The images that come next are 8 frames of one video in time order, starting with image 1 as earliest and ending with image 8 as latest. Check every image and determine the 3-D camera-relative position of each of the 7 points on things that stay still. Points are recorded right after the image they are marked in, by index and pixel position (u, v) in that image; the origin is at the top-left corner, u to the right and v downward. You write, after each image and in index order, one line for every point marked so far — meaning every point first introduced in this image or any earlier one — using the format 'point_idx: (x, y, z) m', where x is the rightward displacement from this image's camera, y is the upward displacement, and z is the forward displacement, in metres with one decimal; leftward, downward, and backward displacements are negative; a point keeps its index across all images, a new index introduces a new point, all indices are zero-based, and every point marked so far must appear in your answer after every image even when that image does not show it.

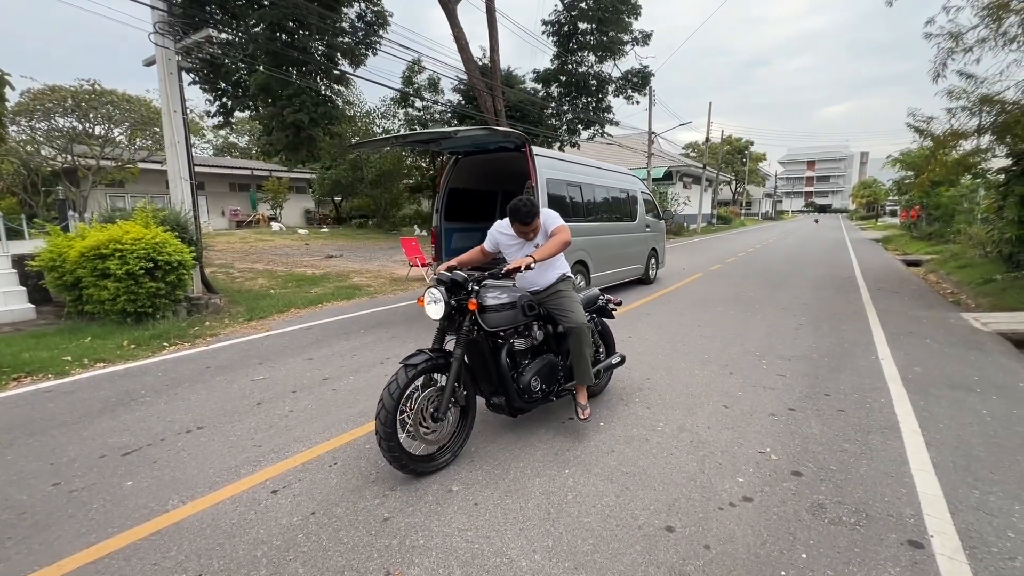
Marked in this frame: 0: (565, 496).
0: (+0.3, -1.3, +3.0) m
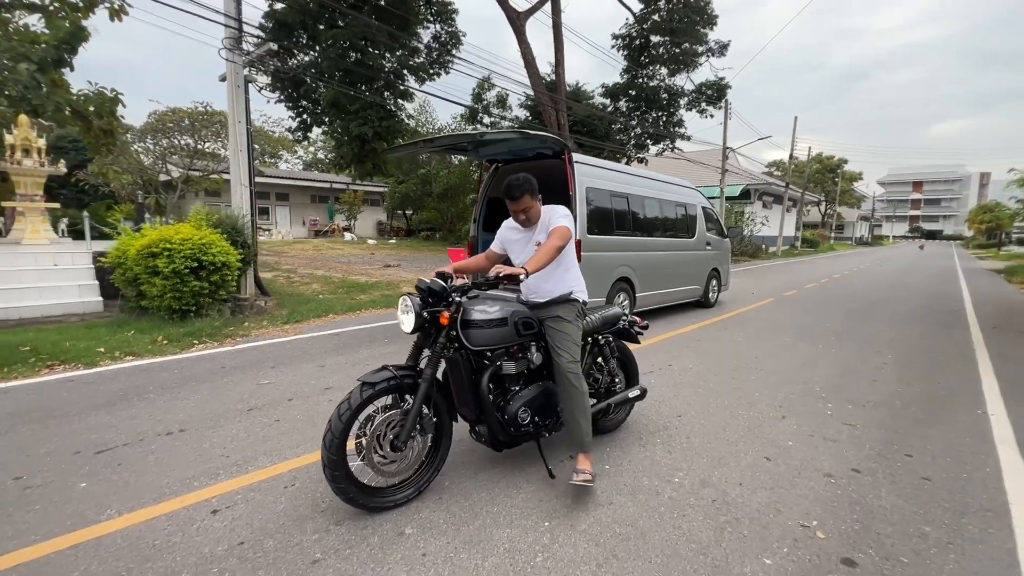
0: (+0.1, -1.4, +2.4) m
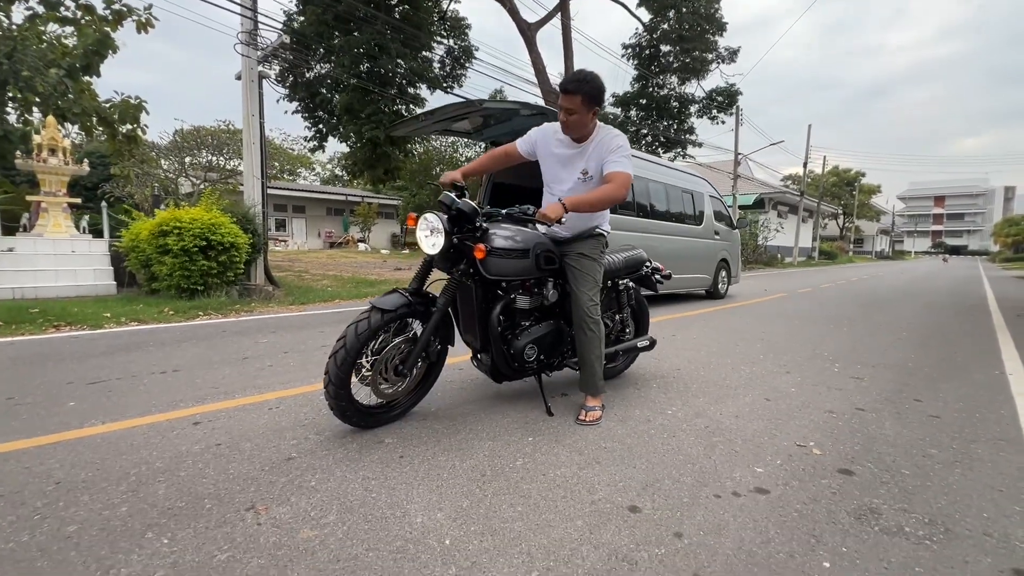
0: (0.0, -0.9, +2.3) m
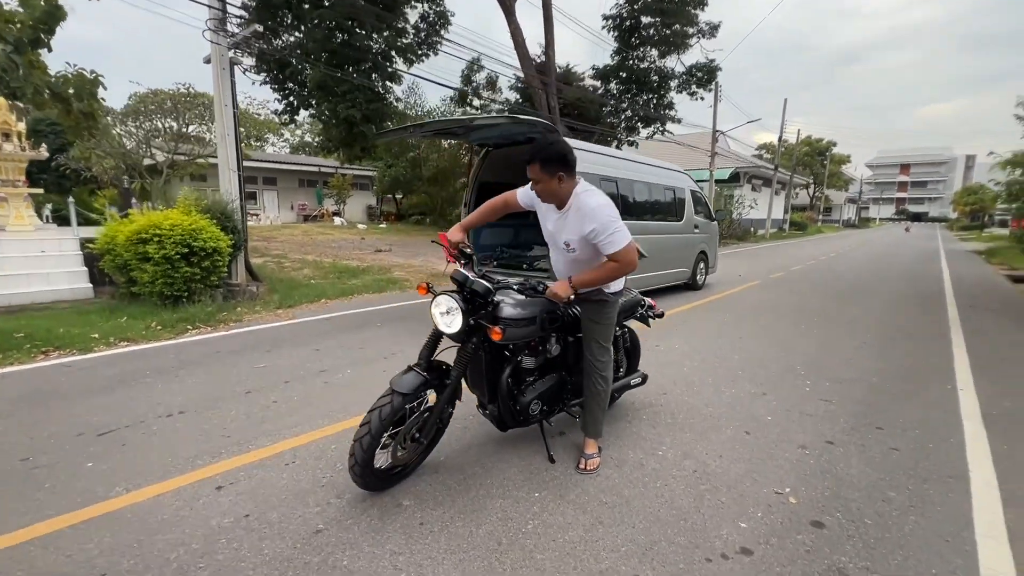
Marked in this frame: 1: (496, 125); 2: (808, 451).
0: (+0.1, -1.3, +2.6) m
1: (-0.2, +2.2, +6.4) m
2: (+2.2, -1.2, +3.4) m
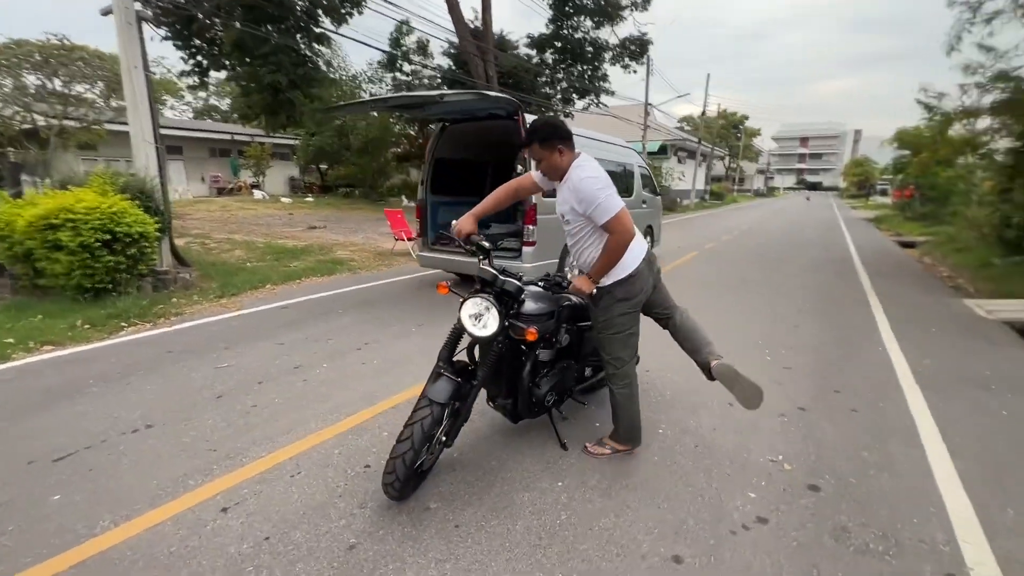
0: (+0.3, -1.3, +2.6) m
1: (-0.6, +2.5, +6.2) m
2: (+2.2, -1.0, +3.8) m
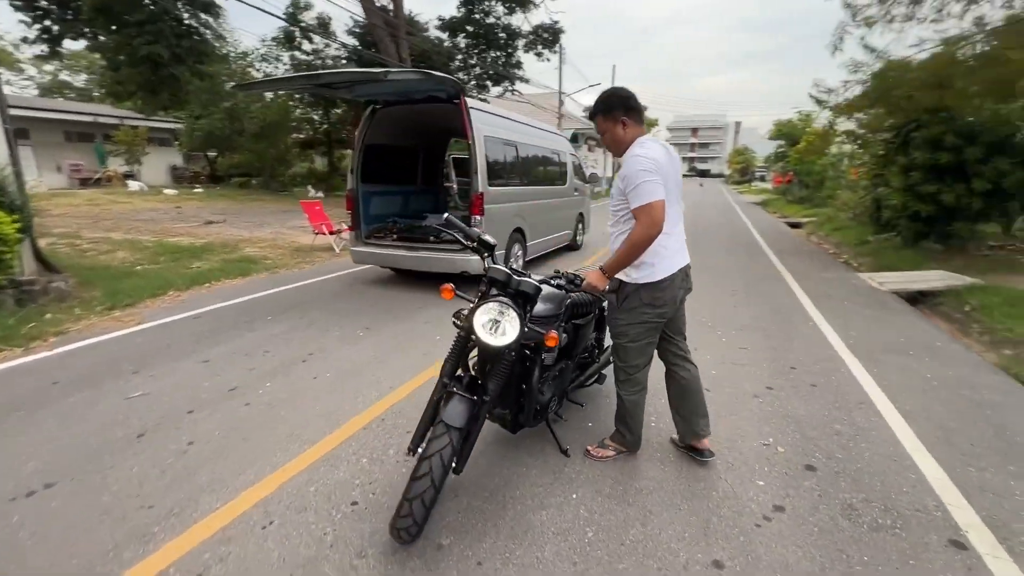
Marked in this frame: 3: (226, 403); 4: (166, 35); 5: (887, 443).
0: (+0.4, -1.3, +2.4) m
1: (-1.3, +2.5, +5.6) m
2: (+2.1, -0.9, +3.9) m
3: (-2.2, -0.9, +3.6) m
4: (-9.4, +6.9, +12.8) m
5: (+2.6, -1.1, +3.3) m
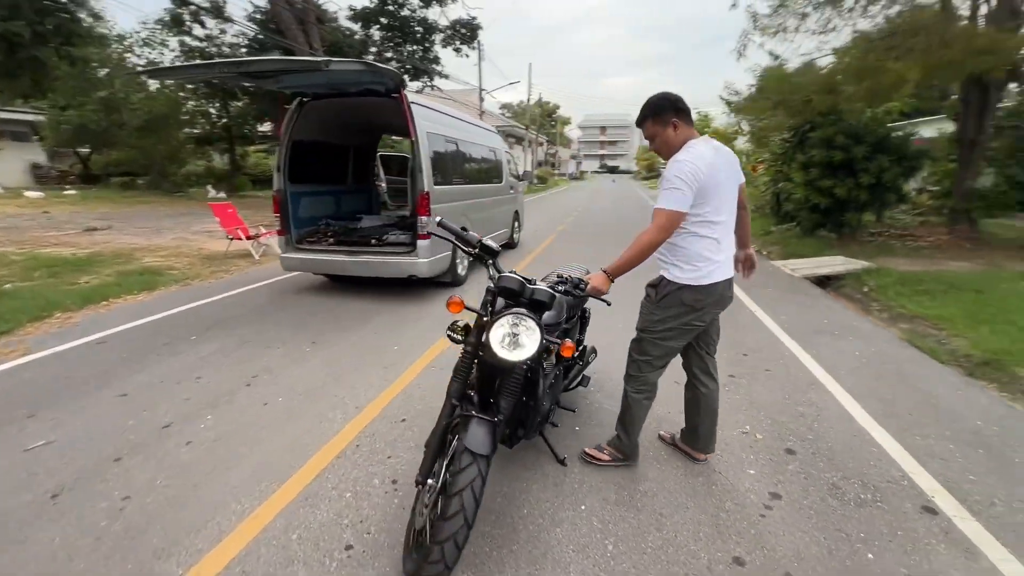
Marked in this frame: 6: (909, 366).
0: (+0.5, -1.3, +2.3) m
1: (-1.9, +2.4, +5.2) m
2: (+1.9, -0.9, +4.1) m
3: (-2.3, -1.0, +3.1) m
4: (-11.2, +6.4, +10.8) m
5: (+2.5, -1.0, +3.6) m
6: (+4.1, -0.8, +4.9) m
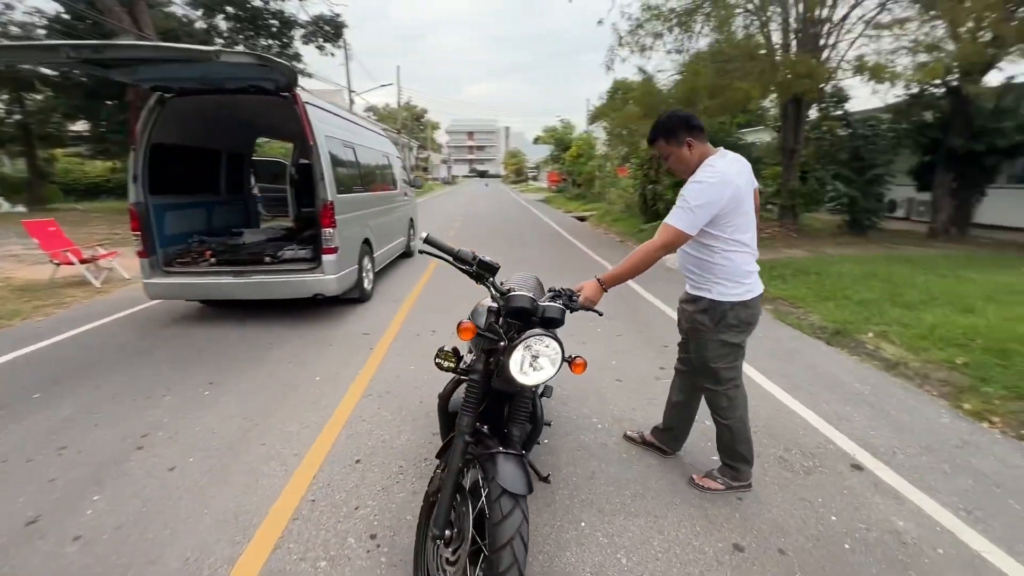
0: (+0.5, -1.3, +2.3) m
1: (-2.8, +2.1, +4.4) m
2: (+1.4, -0.8, +4.3) m
3: (-2.4, -1.3, +2.3) m
4: (-13.5, +5.4, +7.5) m
5: (+2.2, -0.9, +4.0) m
6: (+3.4, -0.7, +5.7) m
